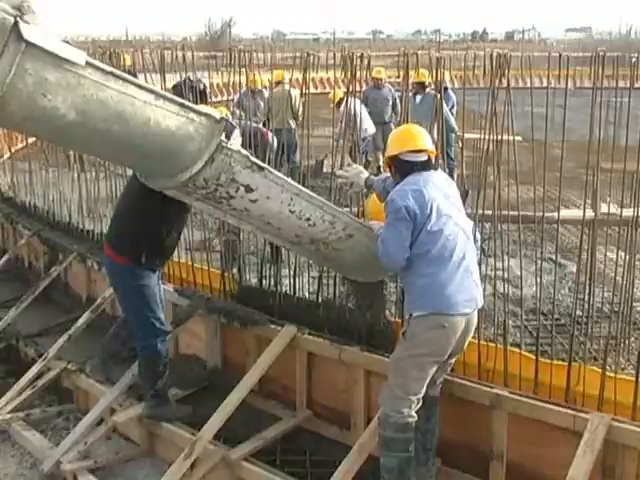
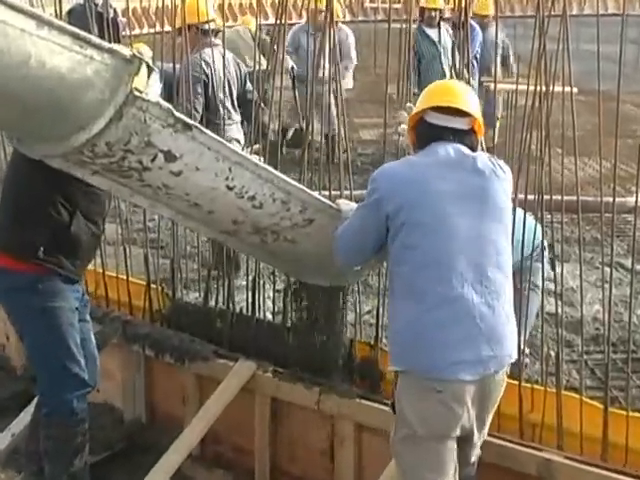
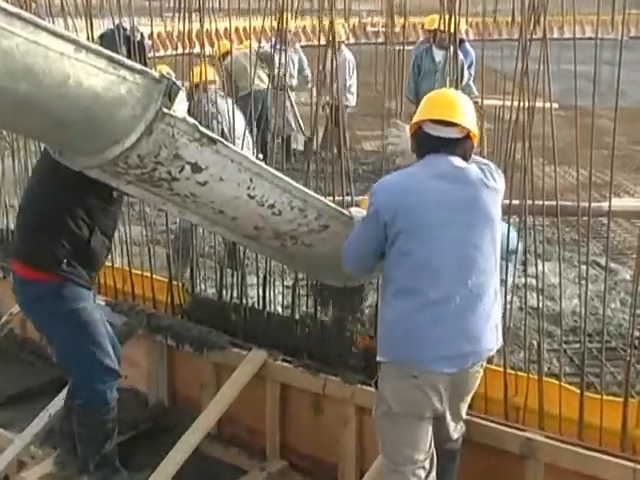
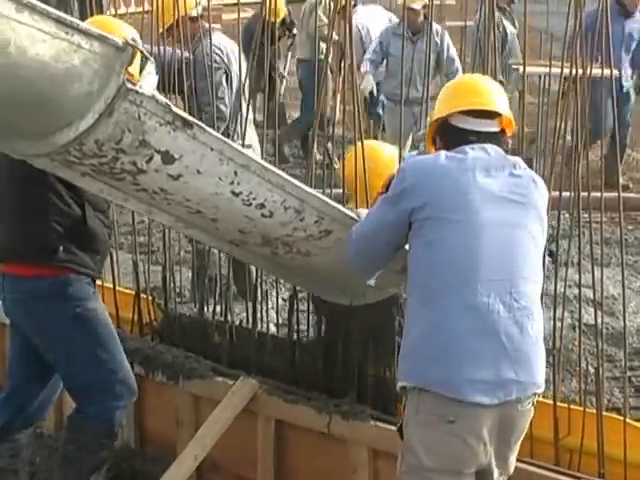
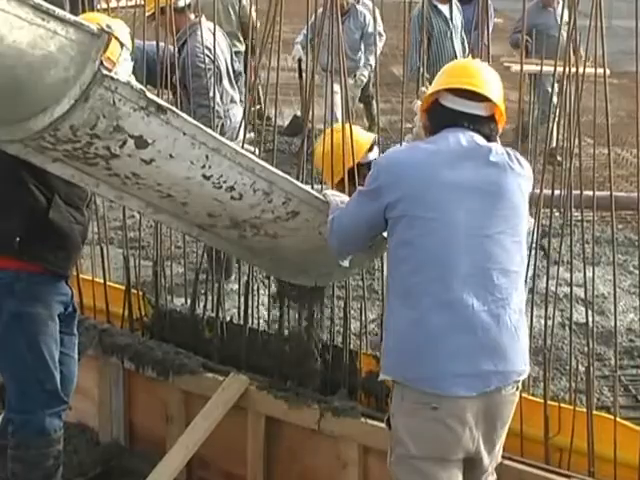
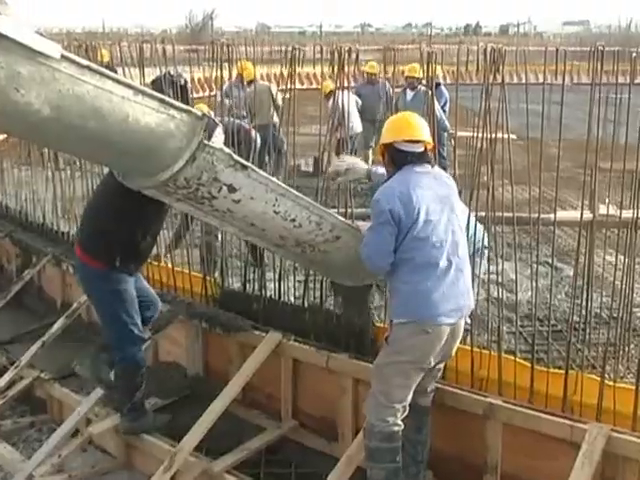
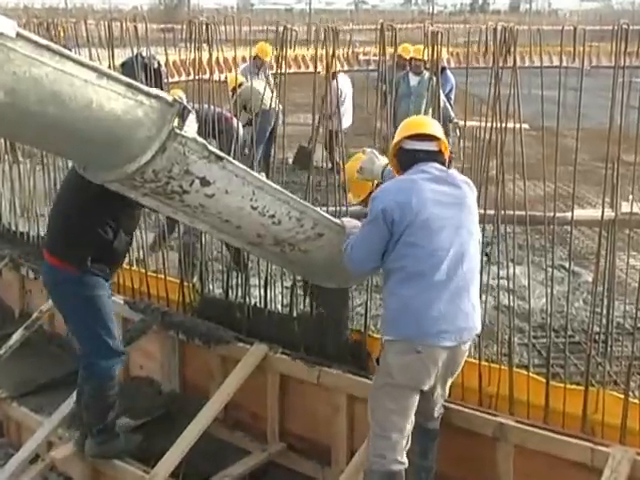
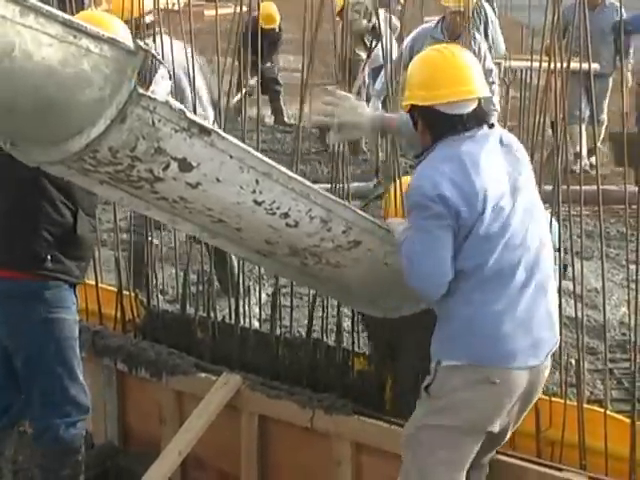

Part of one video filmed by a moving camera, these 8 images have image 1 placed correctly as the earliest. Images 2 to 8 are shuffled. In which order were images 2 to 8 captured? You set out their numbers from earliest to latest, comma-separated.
6, 7, 3, 2, 5, 4, 8
